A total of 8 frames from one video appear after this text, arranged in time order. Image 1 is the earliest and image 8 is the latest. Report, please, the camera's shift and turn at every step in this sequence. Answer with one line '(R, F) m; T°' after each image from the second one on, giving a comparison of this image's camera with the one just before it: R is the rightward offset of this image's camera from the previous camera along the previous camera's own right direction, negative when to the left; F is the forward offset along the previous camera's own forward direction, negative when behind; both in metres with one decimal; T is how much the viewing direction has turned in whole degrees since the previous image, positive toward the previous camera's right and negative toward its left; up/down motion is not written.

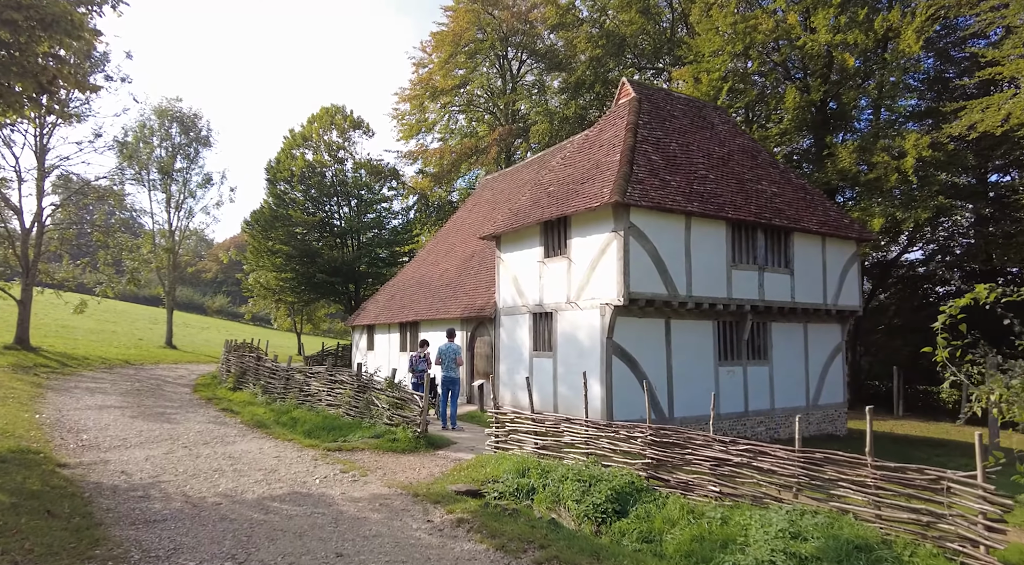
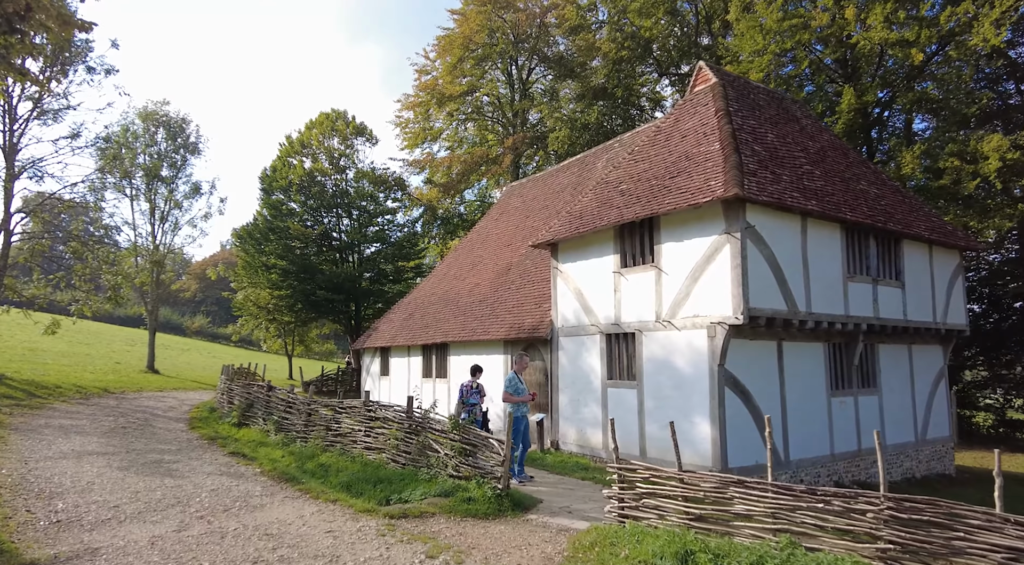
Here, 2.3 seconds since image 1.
(-1.9, +2.9) m; +2°
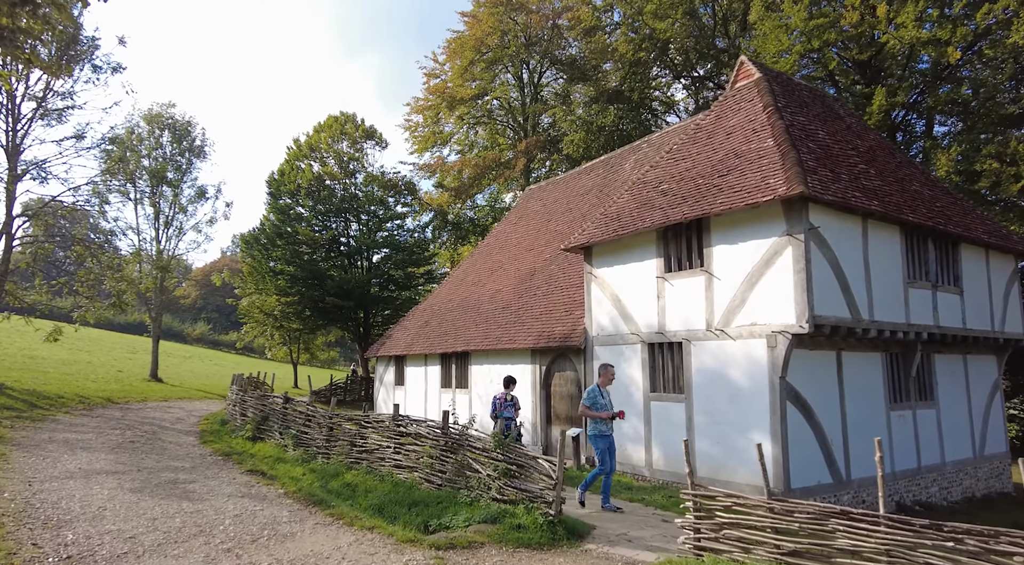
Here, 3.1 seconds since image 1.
(-0.7, +0.9) m; 0°
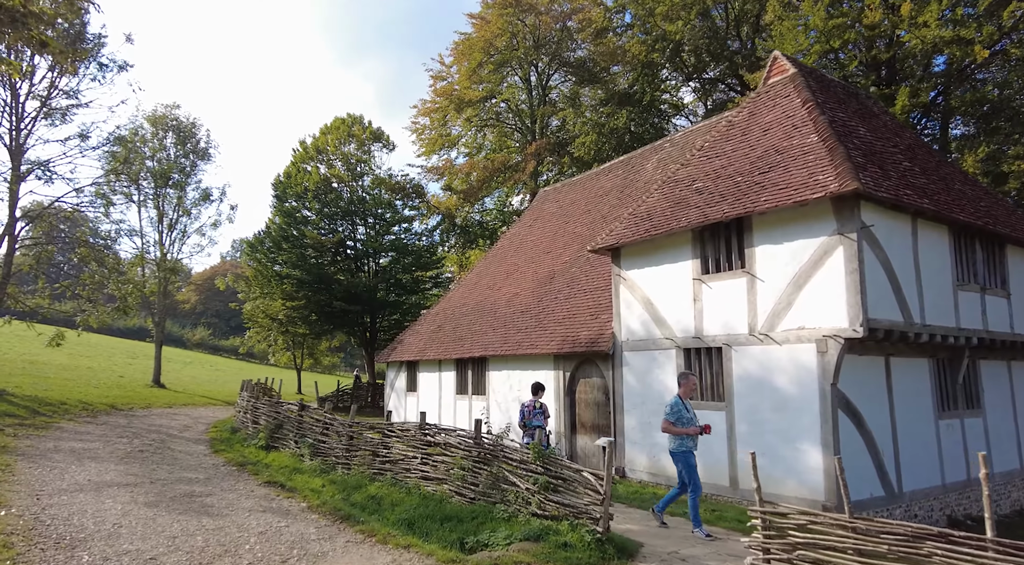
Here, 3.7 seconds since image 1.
(-0.6, +0.6) m; 0°
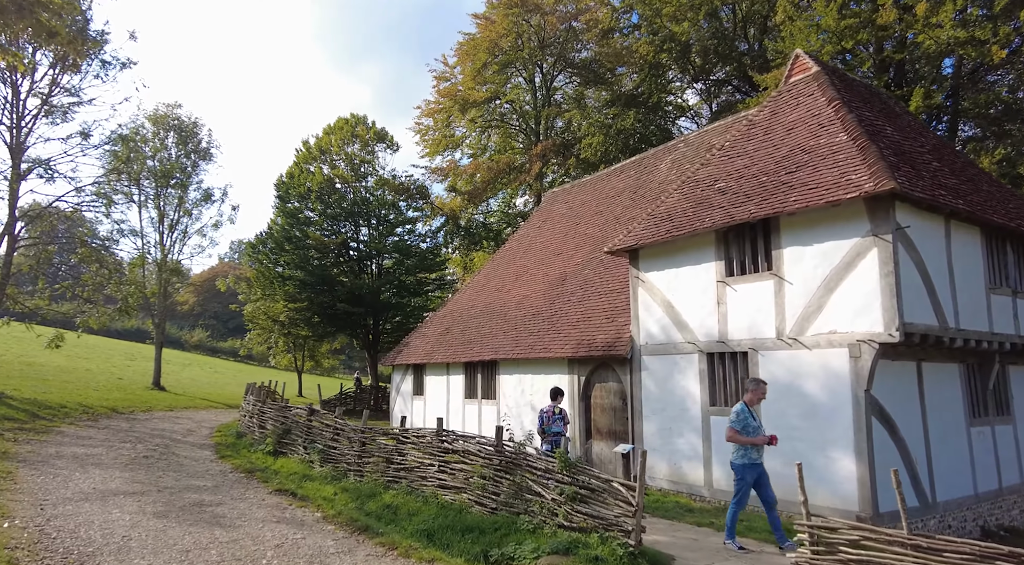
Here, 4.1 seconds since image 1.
(-0.4, +0.4) m; 0°
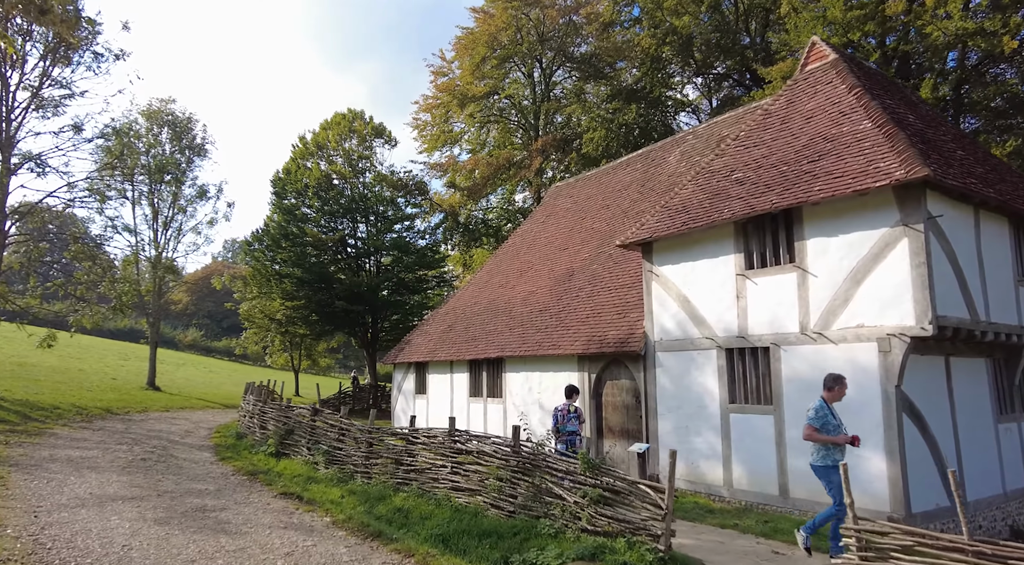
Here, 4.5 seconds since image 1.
(-0.3, +0.4) m; 0°
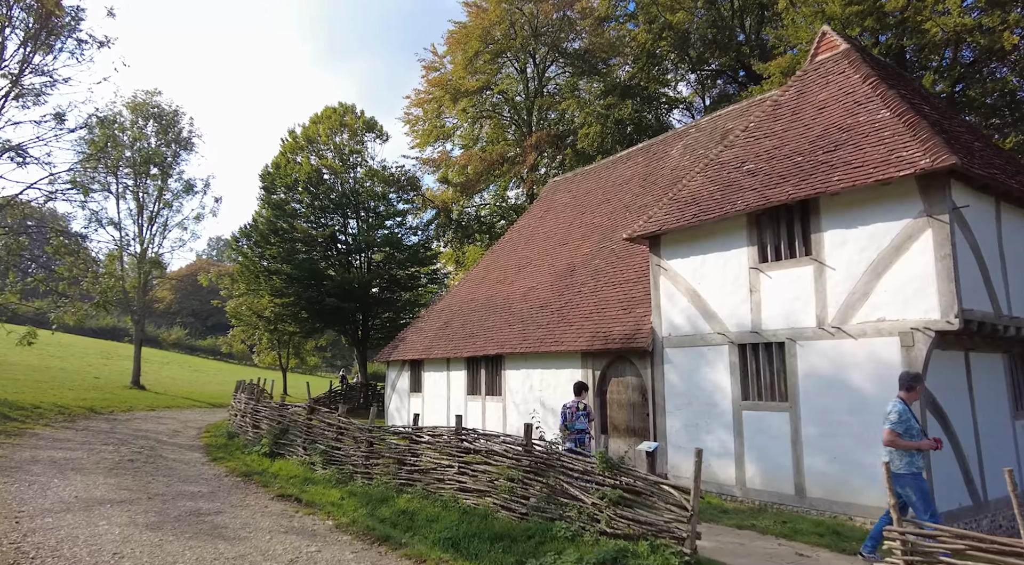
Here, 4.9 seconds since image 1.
(-0.3, +0.4) m; +1°
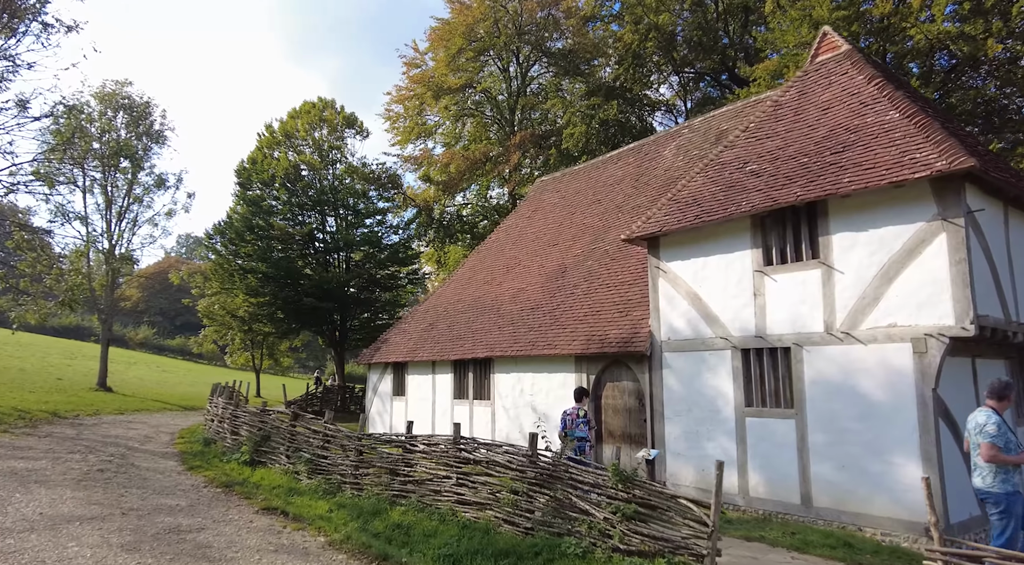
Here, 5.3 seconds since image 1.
(-0.4, +0.5) m; +2°
